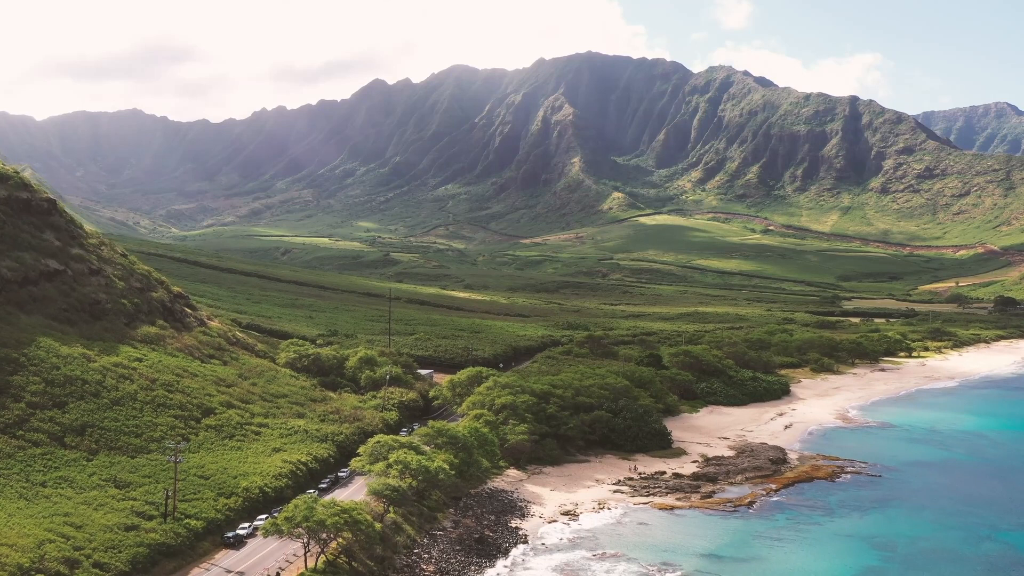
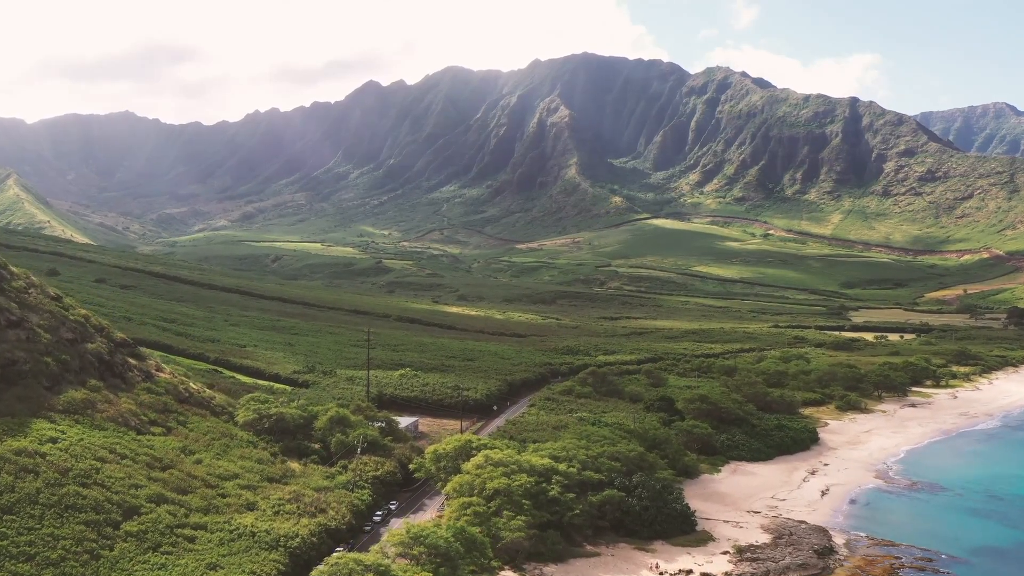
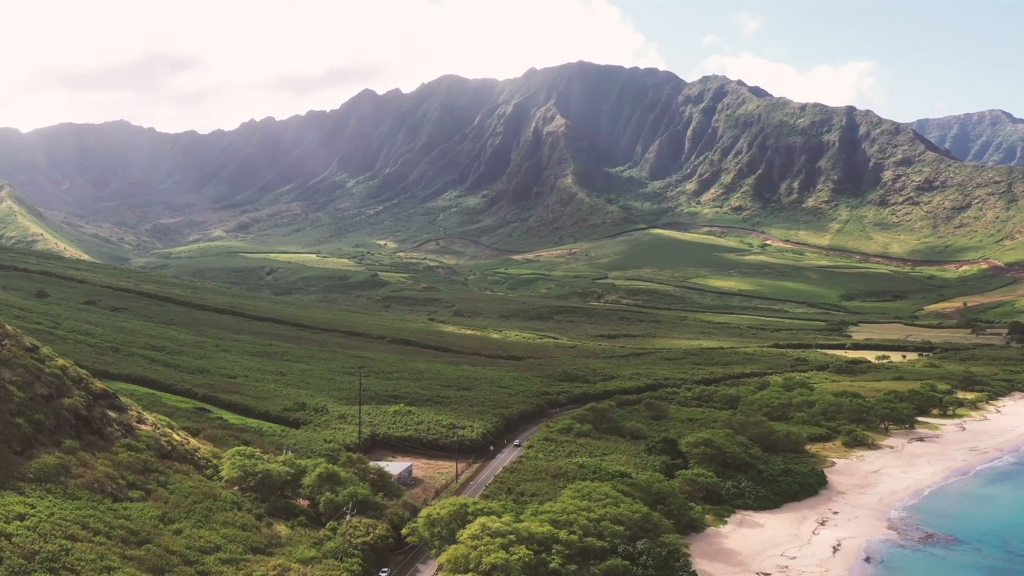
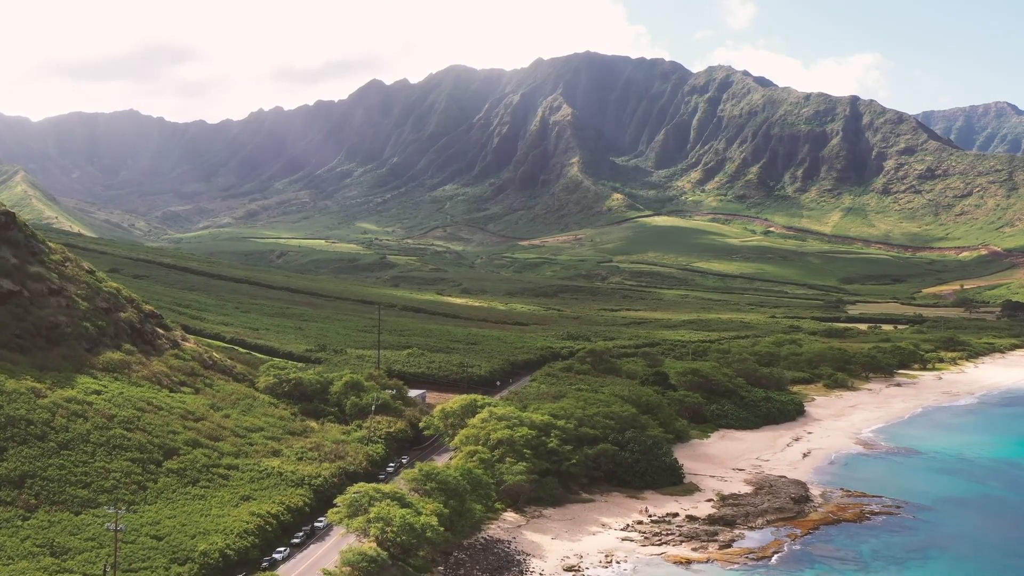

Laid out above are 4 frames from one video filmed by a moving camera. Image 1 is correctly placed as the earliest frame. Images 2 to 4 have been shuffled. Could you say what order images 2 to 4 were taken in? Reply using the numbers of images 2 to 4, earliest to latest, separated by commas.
4, 2, 3
